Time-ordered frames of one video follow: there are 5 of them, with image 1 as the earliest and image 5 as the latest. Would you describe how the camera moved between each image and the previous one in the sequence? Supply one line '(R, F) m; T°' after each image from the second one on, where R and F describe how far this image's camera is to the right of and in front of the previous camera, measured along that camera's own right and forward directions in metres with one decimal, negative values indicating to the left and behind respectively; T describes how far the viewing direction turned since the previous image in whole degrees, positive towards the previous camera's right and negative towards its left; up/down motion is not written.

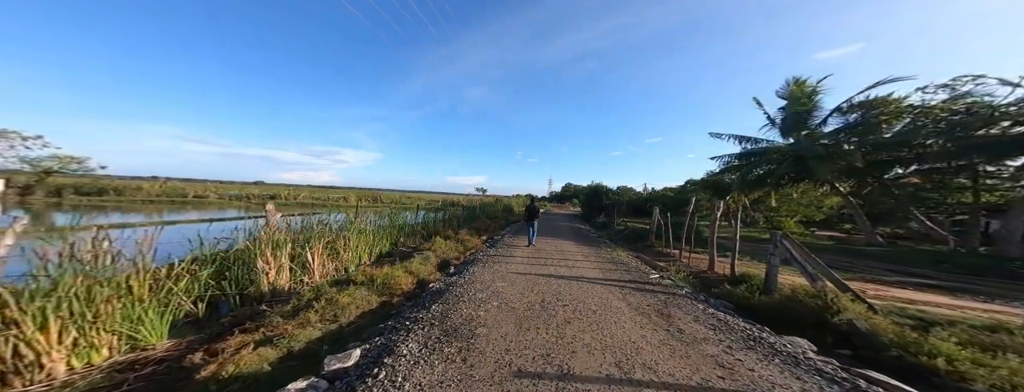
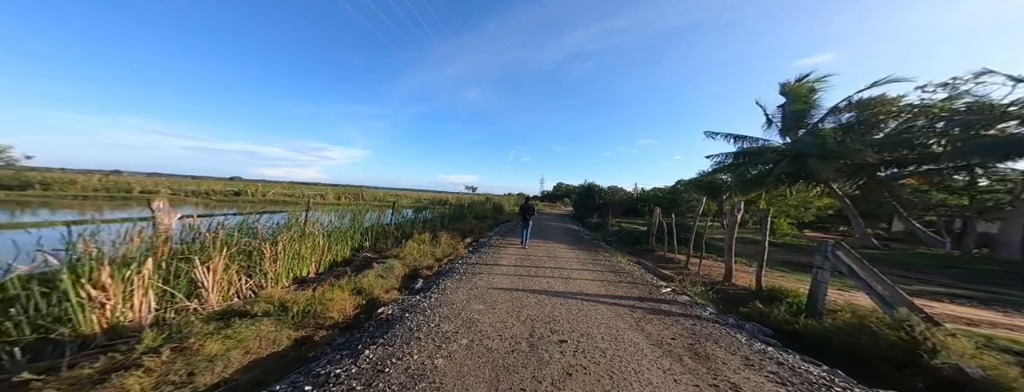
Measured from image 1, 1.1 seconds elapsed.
(+0.2, +1.3) m; +2°
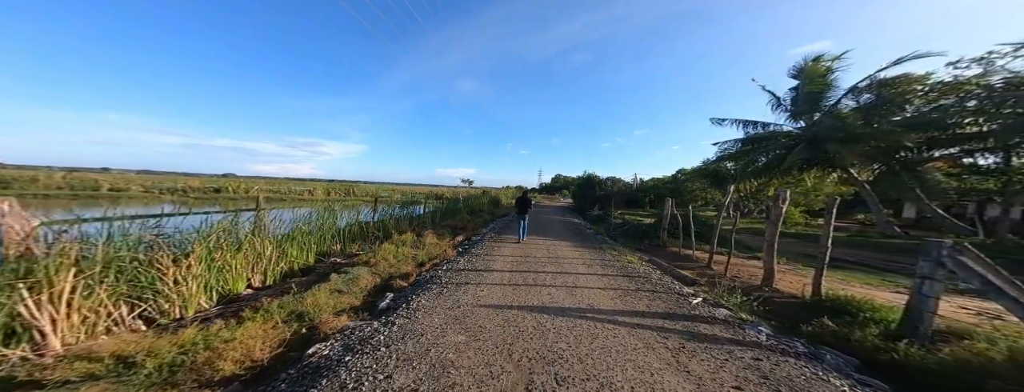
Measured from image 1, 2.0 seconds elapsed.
(+0.1, +1.2) m; 0°
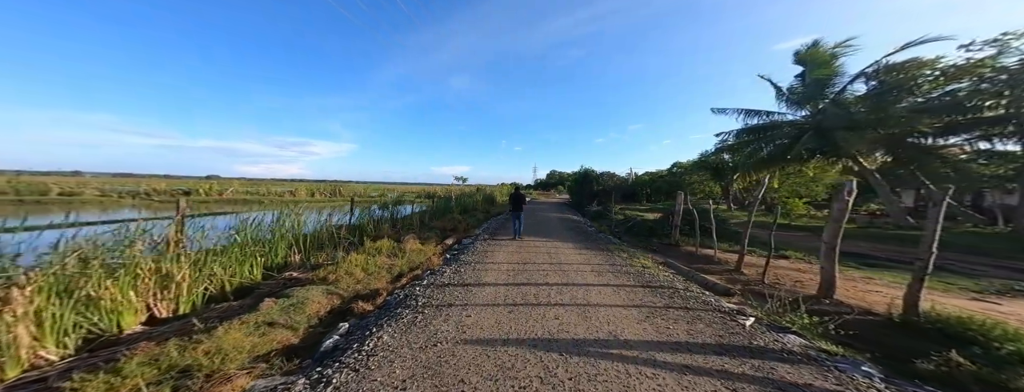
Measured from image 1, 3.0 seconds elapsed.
(0.0, +1.1) m; +1°
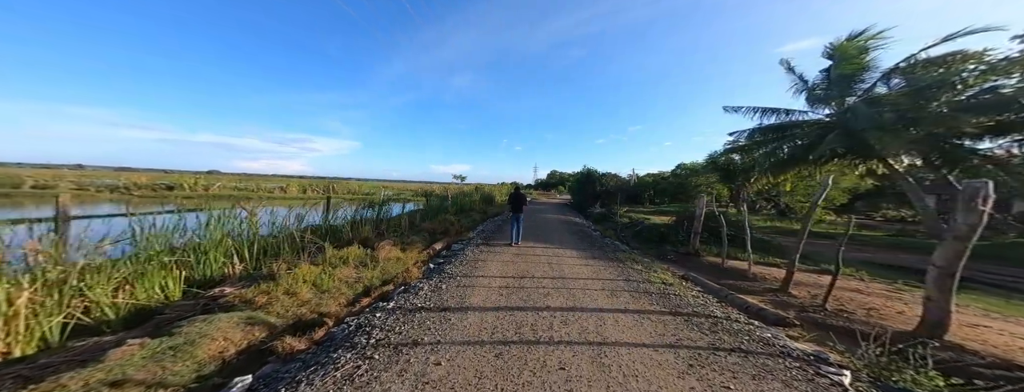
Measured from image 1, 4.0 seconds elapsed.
(+0.1, +1.1) m; 0°
